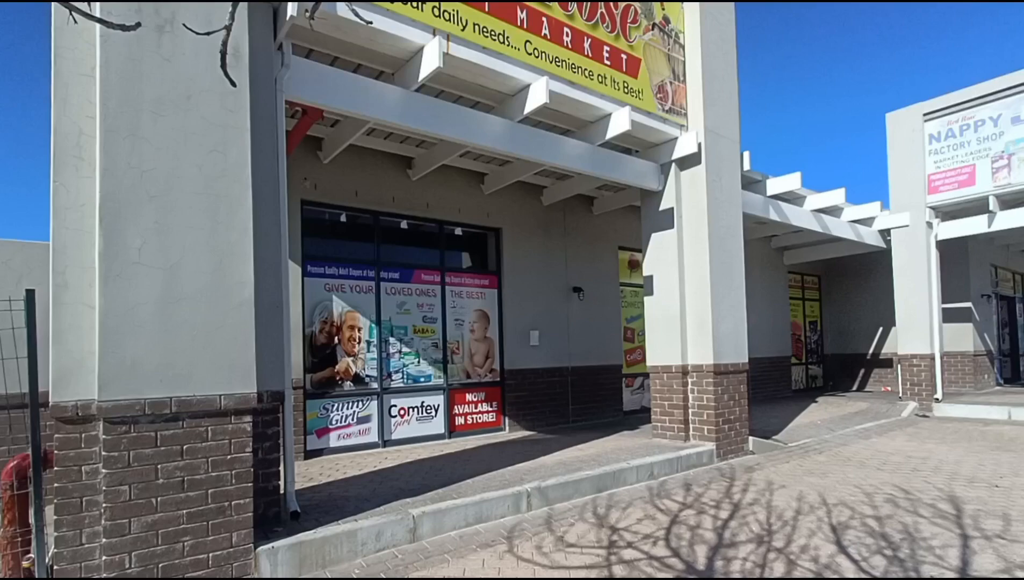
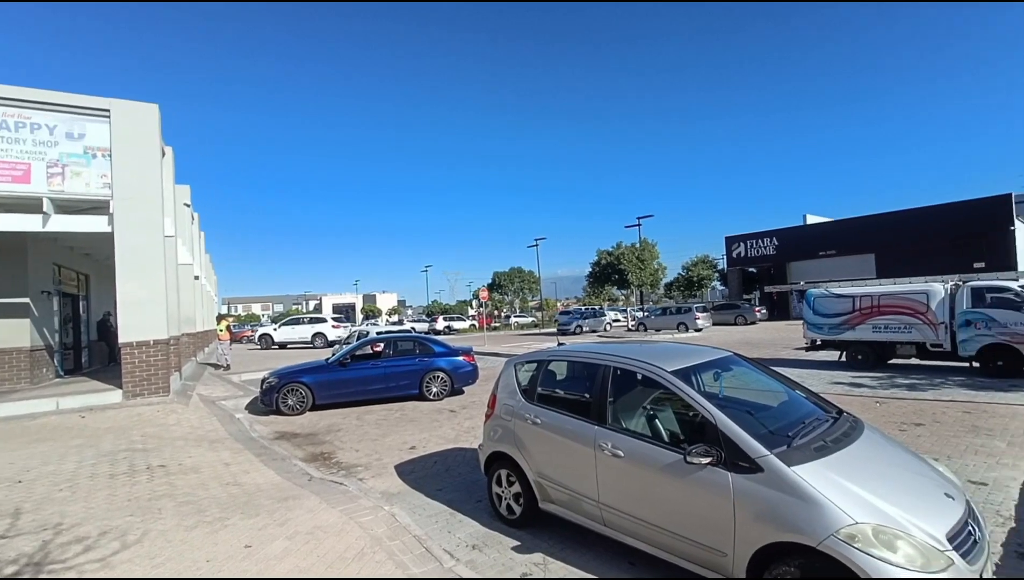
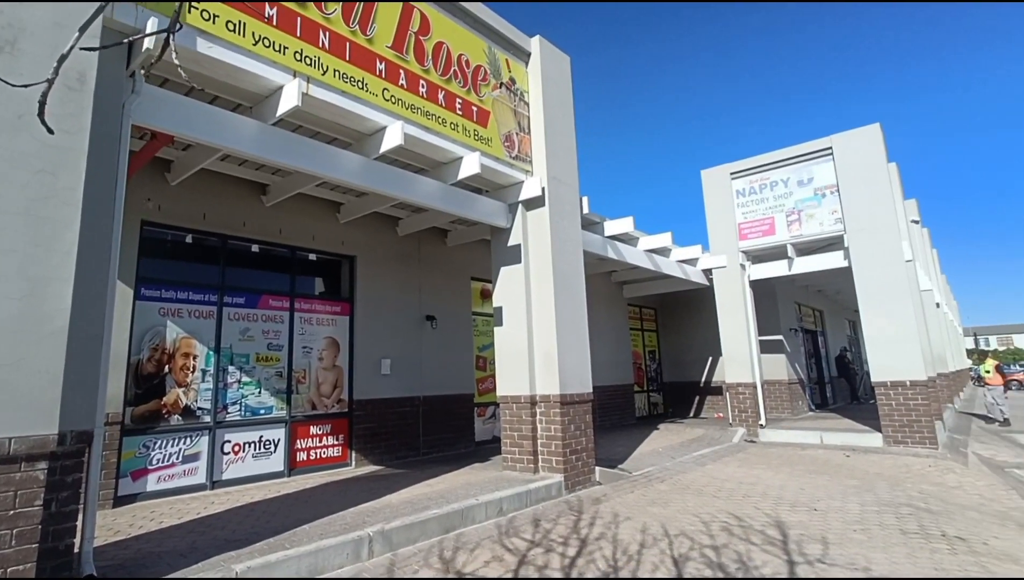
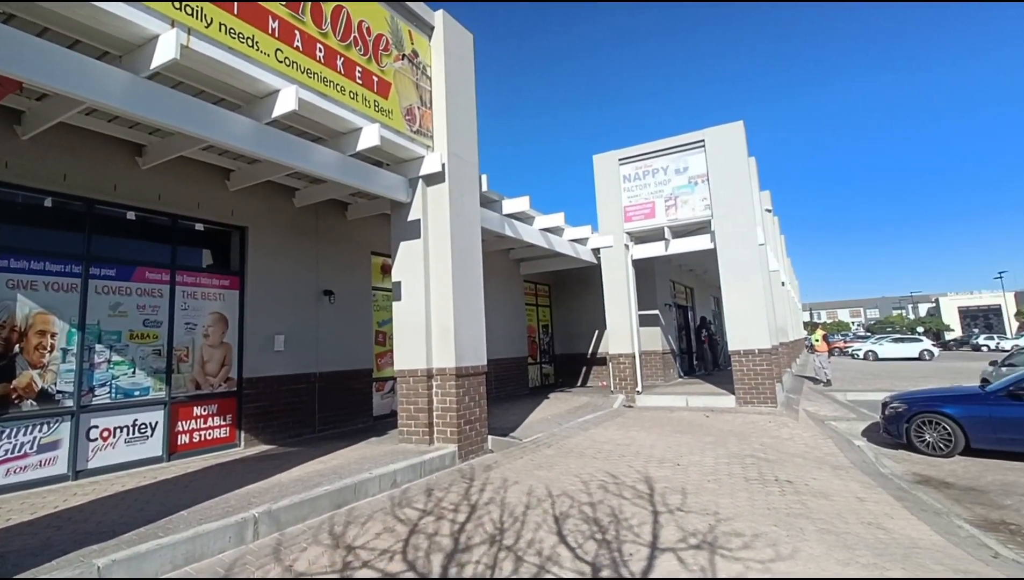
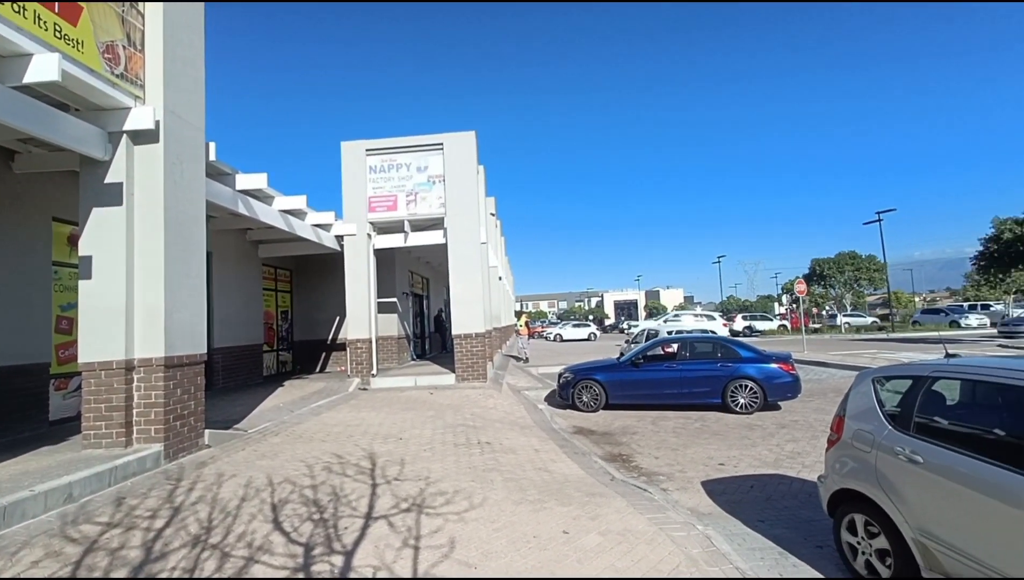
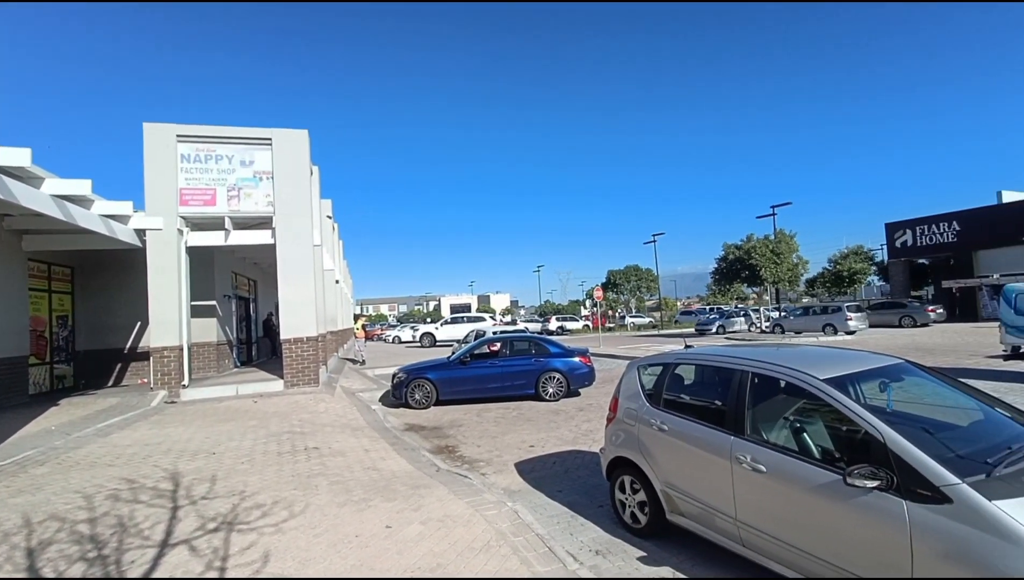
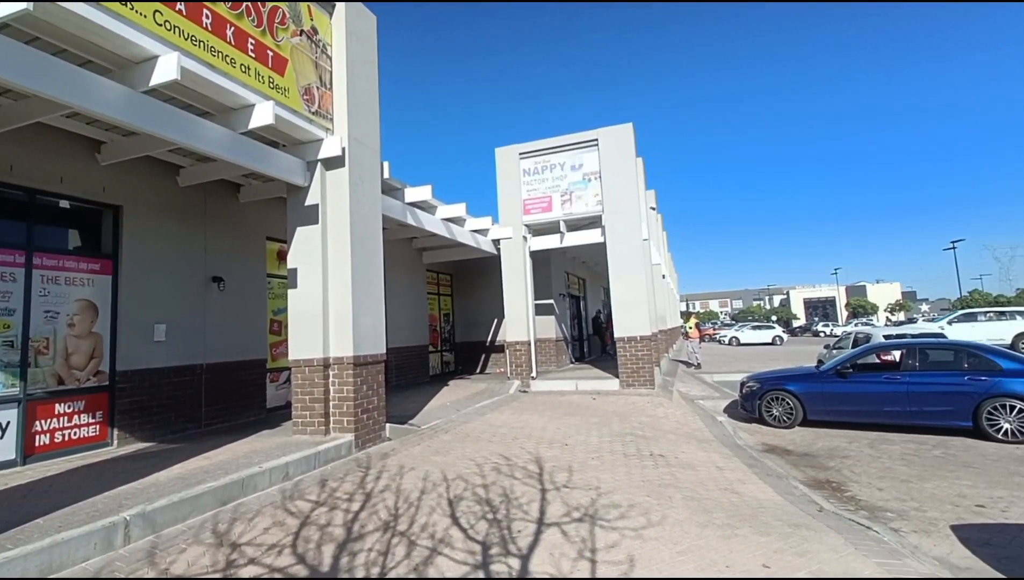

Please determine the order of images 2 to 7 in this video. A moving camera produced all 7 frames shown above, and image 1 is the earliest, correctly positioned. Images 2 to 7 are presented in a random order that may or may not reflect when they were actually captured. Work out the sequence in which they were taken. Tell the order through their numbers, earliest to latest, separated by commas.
3, 4, 7, 5, 6, 2
